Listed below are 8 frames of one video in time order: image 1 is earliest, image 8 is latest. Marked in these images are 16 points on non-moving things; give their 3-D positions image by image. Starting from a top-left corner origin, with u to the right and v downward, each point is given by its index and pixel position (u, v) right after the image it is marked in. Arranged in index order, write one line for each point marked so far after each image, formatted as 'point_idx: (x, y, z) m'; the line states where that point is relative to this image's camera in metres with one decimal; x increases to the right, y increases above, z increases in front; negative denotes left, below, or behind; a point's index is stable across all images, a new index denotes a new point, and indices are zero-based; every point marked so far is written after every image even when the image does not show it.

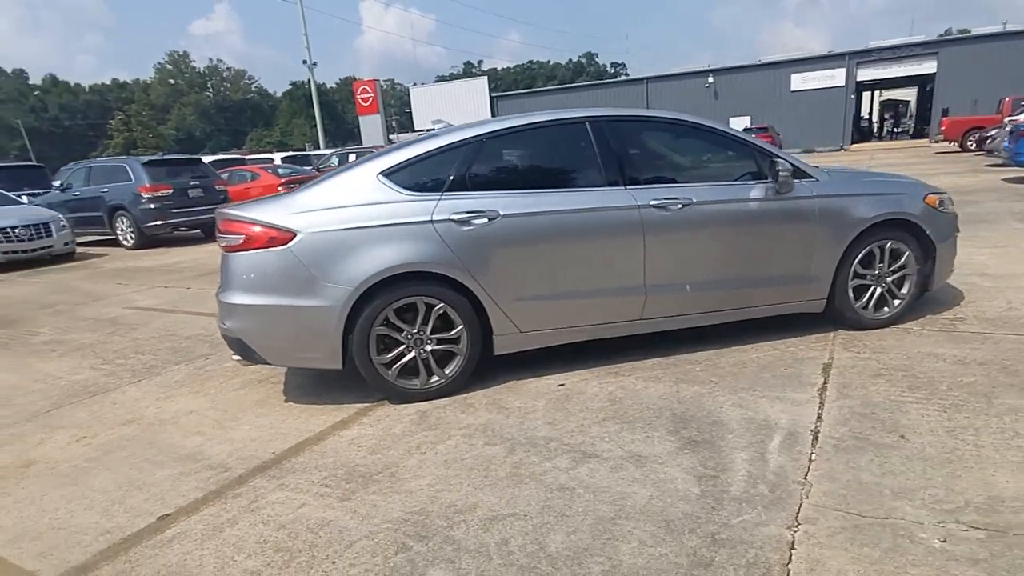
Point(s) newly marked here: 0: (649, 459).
0: (+0.6, -0.8, +3.1) m
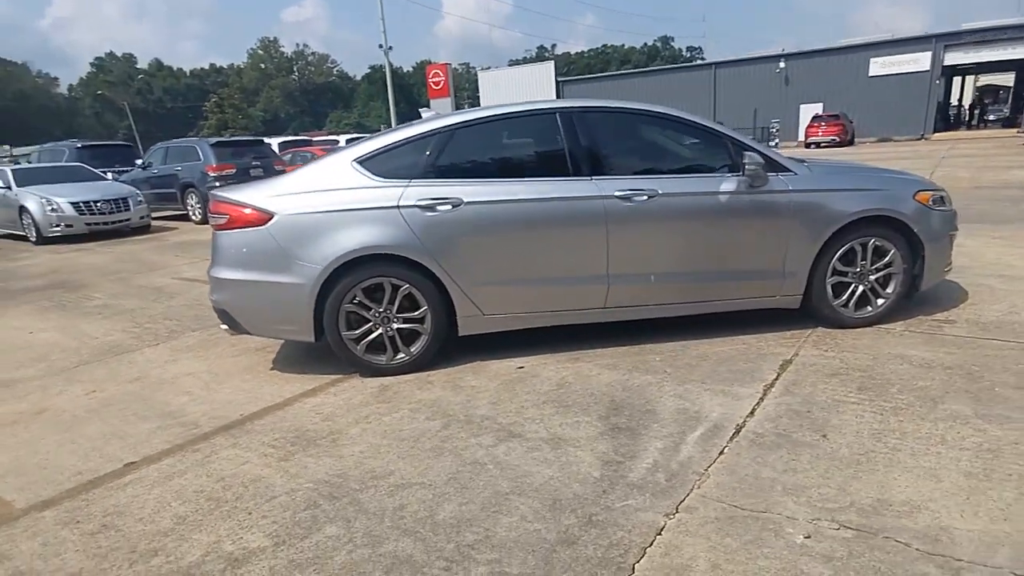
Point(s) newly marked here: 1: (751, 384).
0: (+0.3, -0.7, +3.2) m
1: (+1.3, -0.5, +3.7) m
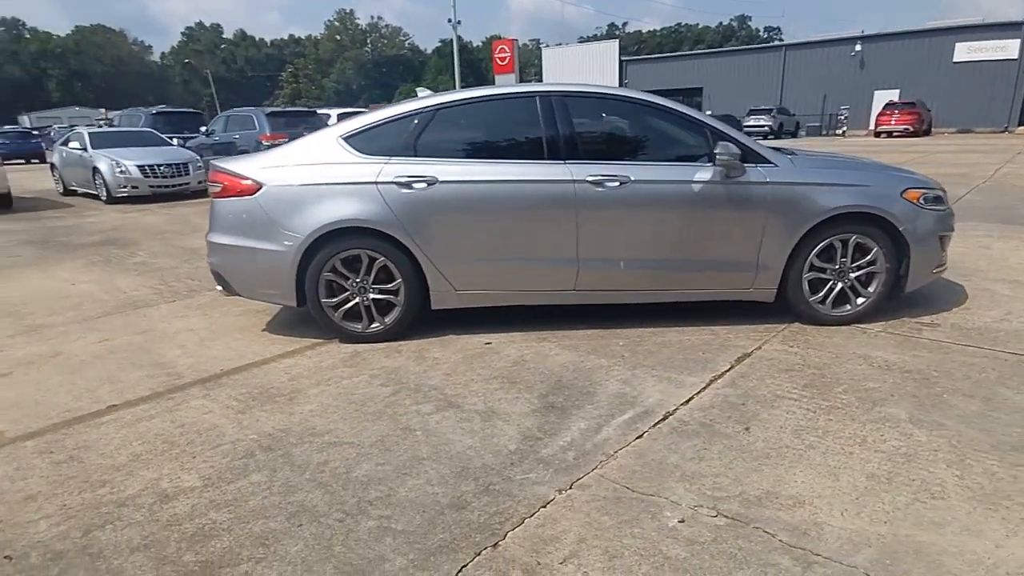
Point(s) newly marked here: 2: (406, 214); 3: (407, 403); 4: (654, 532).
0: (-0.1, -0.6, +3.3) m
1: (+1.1, -0.5, +3.7) m
2: (-0.7, +0.5, +4.2) m
3: (-0.6, -0.6, +3.5) m
4: (+0.5, -0.9, +2.4) m
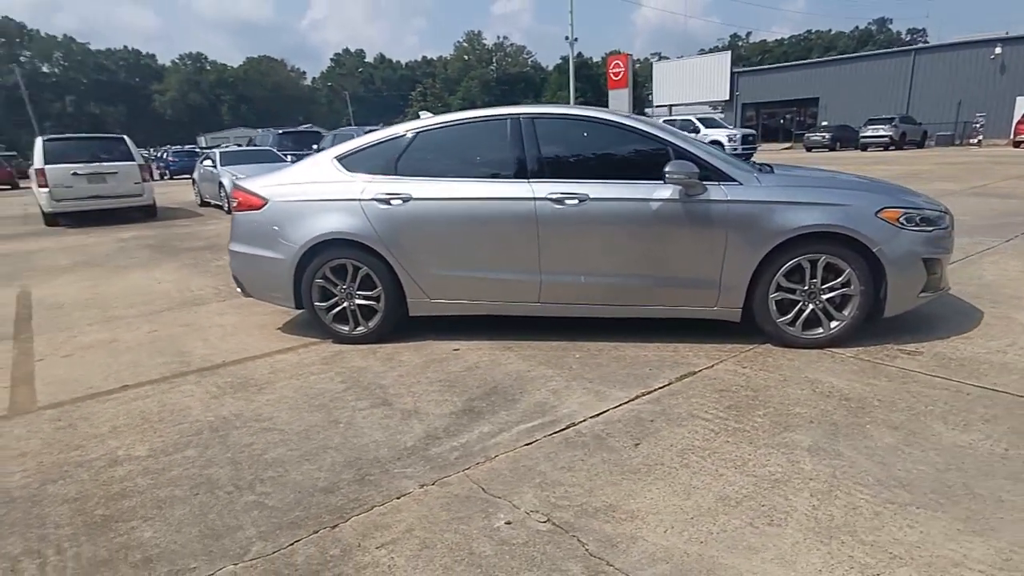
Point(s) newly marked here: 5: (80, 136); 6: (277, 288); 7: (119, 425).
0: (-0.5, -0.7, +3.6) m
1: (+0.7, -0.6, +3.7) m
2: (-0.9, +0.4, +4.6) m
3: (-1.0, -0.6, +3.9) m
4: (-0.1, -0.9, +2.5) m
5: (-8.8, +3.1, +13.5) m
6: (-1.7, 0.0, +4.9) m
7: (-2.2, -0.8, +3.8) m
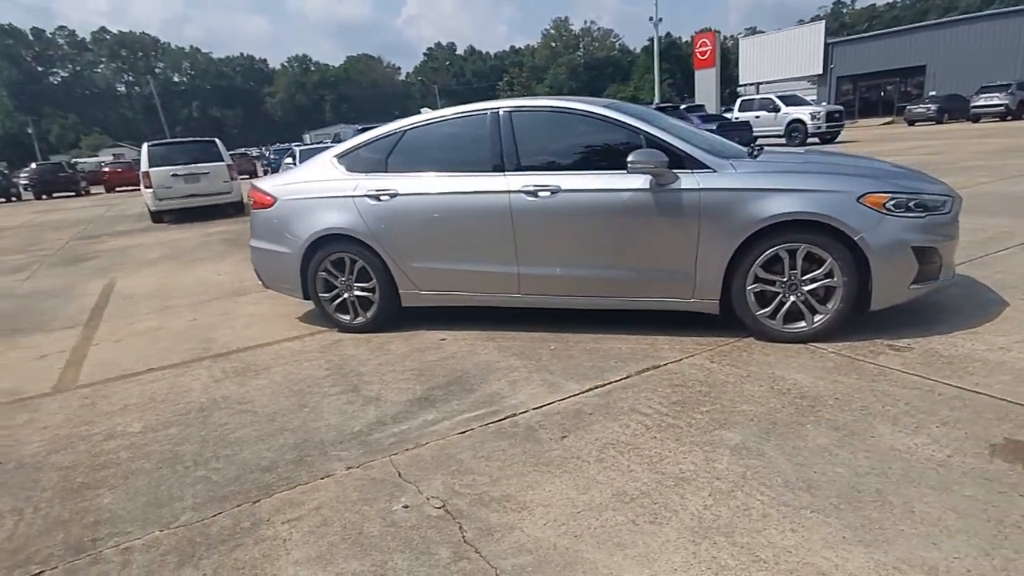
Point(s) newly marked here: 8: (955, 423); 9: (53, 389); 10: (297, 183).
0: (-0.8, -0.6, +3.8) m
1: (+0.4, -0.5, +3.7) m
2: (-1.0, +0.5, +4.8) m
3: (-1.2, -0.6, +4.1) m
4: (-0.6, -0.9, +2.7) m
5: (-7.4, +3.3, +14.7) m
6: (-1.8, +0.1, +5.2) m
7: (-2.4, -0.7, +4.2) m
8: (+1.9, -0.6, +2.9) m
9: (-3.2, -0.7, +4.6) m
10: (-1.6, +0.8, +5.1) m
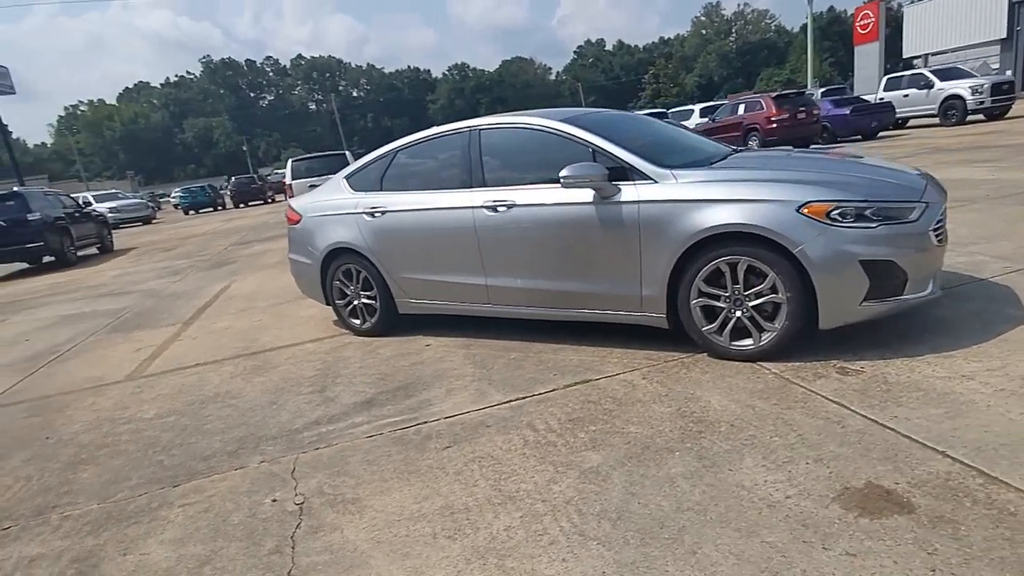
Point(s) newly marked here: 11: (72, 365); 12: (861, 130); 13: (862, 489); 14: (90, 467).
0: (-1.1, -0.7, +4.1) m
1: (0.0, -0.6, +3.8) m
2: (-1.1, +0.4, +5.2) m
3: (-1.4, -0.7, +4.6) m
4: (-1.2, -1.0, +3.0) m
5: (-4.8, +3.3, +16.4) m
6: (-1.7, 0.0, +5.8) m
7: (-2.6, -0.8, +5.0) m
8: (+1.2, -0.7, +2.6) m
9: (-3.3, -0.7, +5.6) m
10: (-1.6, +0.7, +5.6) m
11: (-4.1, -0.7, +6.2) m
12: (+8.1, +3.7, +15.3) m
13: (+1.3, -0.7, +2.4) m
14: (-2.4, -1.0, +3.8) m
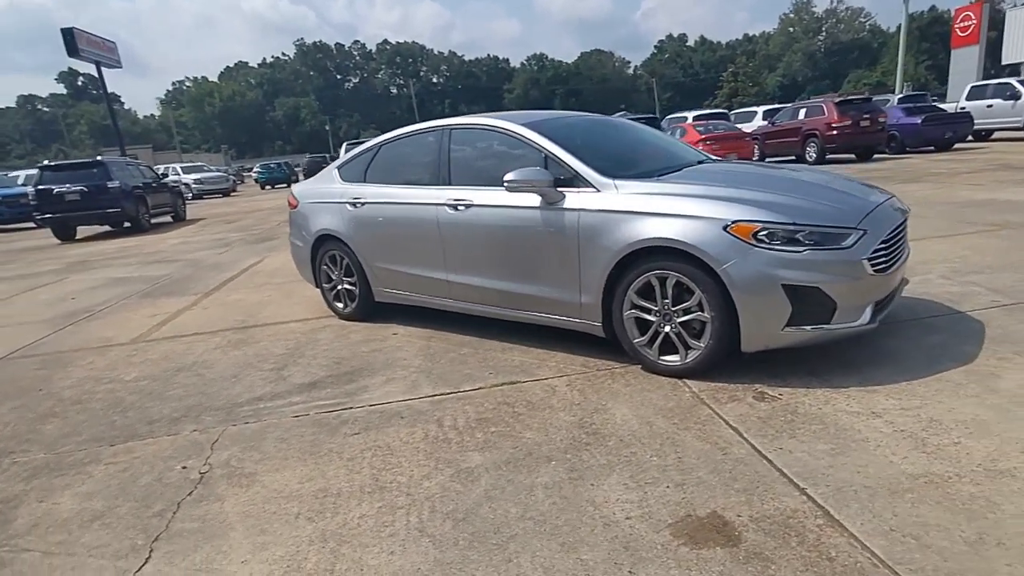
0: (-1.5, -0.6, +4.3) m
1: (-0.4, -0.6, +3.9) m
2: (-1.3, +0.5, +5.3) m
3: (-1.8, -0.5, +4.8) m
4: (-1.7, -0.9, +3.3) m
5: (-3.5, +3.8, +16.9) m
6: (-1.9, +0.2, +6.0) m
7: (-2.9, -0.6, +5.4) m
8: (+0.7, -0.8, +2.6) m
9: (-3.5, -0.5, +6.0) m
10: (-1.7, +0.9, +5.9) m
11: (-4.3, -0.4, +6.7) m
12: (+9.1, +3.2, +14.4) m
13: (+0.7, -0.8, +2.3) m
14: (-2.8, -0.8, +4.1) m
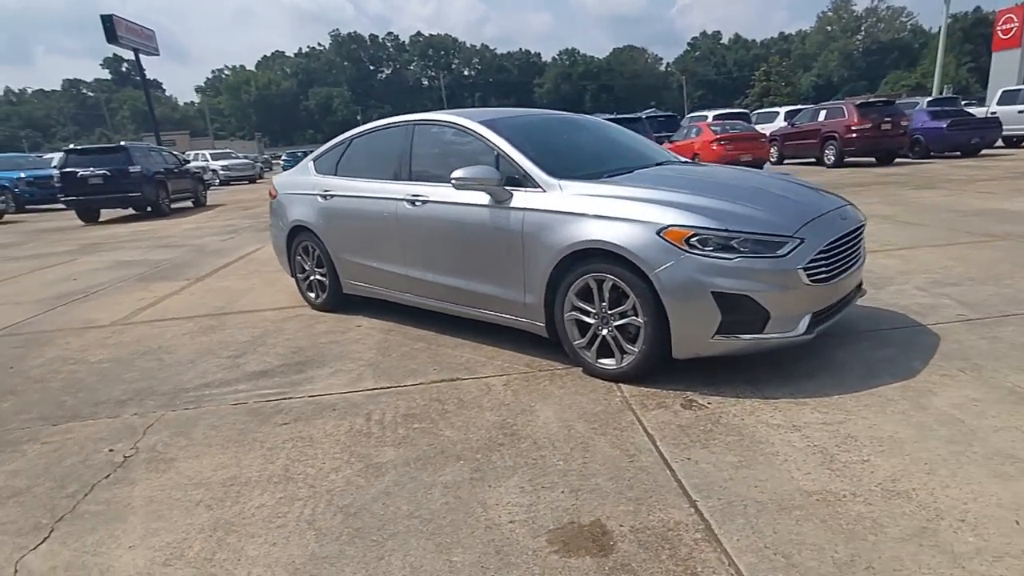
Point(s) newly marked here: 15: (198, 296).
0: (-1.8, -0.5, +4.4) m
1: (-0.7, -0.6, +3.9) m
2: (-1.5, +0.6, +5.4) m
3: (-2.1, -0.4, +4.9) m
4: (-2.1, -0.8, +3.3) m
5: (-3.1, +4.0, +17.0) m
6: (-2.1, +0.3, +6.1) m
7: (-3.2, -0.4, +5.5) m
8: (+0.3, -0.8, +2.5) m
9: (-3.7, -0.3, +6.2) m
10: (-1.9, +1.0, +5.9) m
11: (-4.5, -0.2, +6.9) m
12: (+9.4, +3.0, +13.9) m
13: (+0.3, -0.8, +2.3) m
14: (-3.2, -0.7, +4.2) m
15: (-3.2, -0.1, +6.9) m
